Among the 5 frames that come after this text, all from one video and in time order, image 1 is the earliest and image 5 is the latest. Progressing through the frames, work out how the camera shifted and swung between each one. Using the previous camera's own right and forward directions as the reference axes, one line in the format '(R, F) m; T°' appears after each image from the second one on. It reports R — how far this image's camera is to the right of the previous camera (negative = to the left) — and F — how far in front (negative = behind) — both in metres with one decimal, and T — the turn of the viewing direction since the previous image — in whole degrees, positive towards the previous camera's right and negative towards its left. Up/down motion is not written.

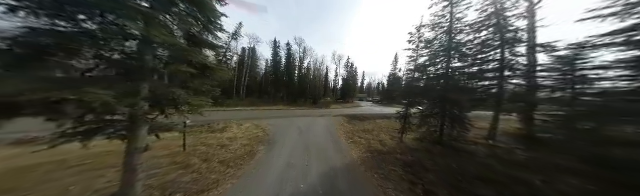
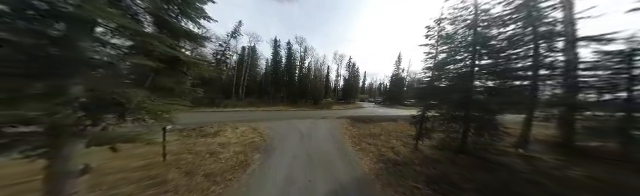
(-0.2, +0.9) m; 0°
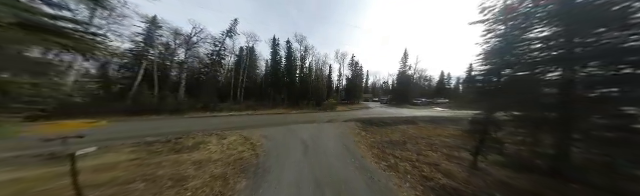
(-0.5, +2.0) m; 0°
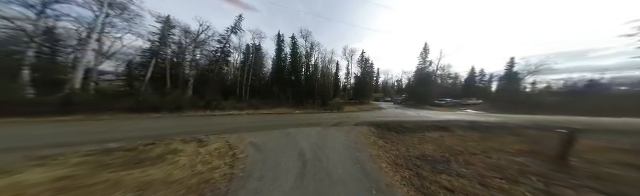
(+0.2, +2.1) m; -4°
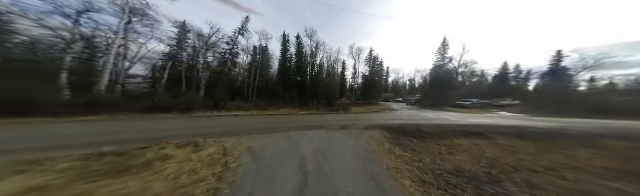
(+0.2, +1.0) m; -4°
